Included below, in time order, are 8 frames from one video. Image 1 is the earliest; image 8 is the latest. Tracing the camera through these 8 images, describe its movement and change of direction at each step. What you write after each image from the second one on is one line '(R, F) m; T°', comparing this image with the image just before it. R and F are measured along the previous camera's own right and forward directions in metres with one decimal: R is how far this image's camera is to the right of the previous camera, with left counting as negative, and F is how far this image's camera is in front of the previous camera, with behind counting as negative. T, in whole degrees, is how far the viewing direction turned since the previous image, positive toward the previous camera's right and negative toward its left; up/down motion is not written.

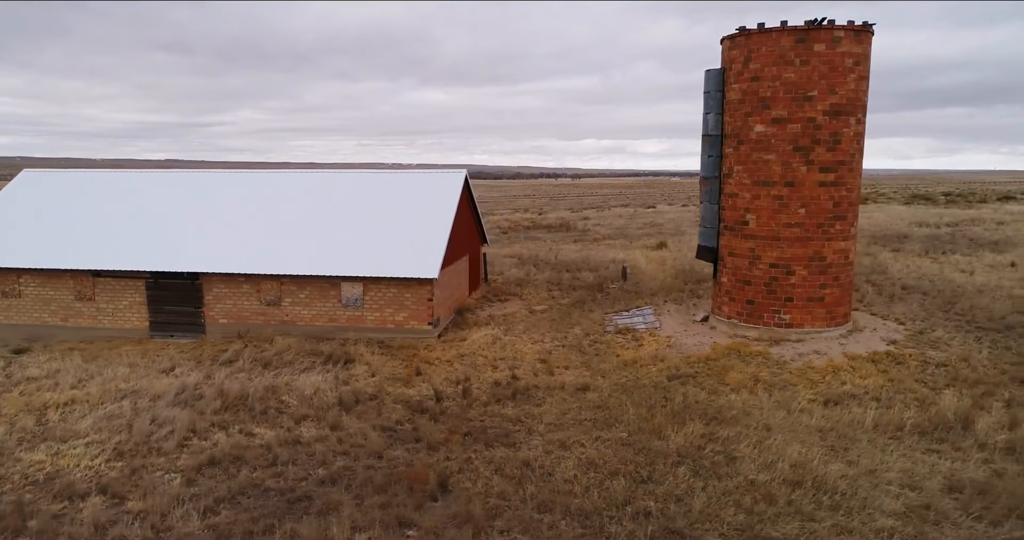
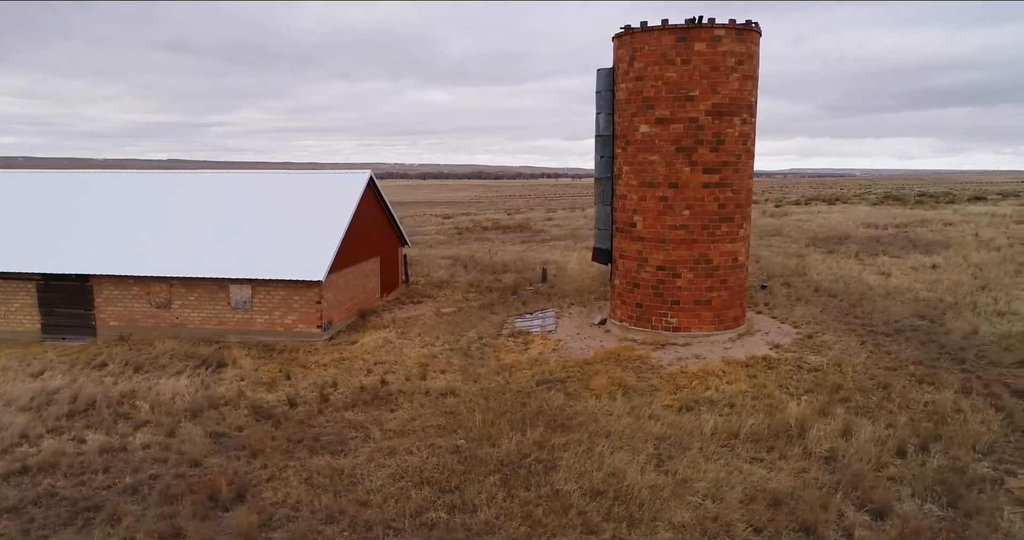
(+1.7, +0.2) m; 0°
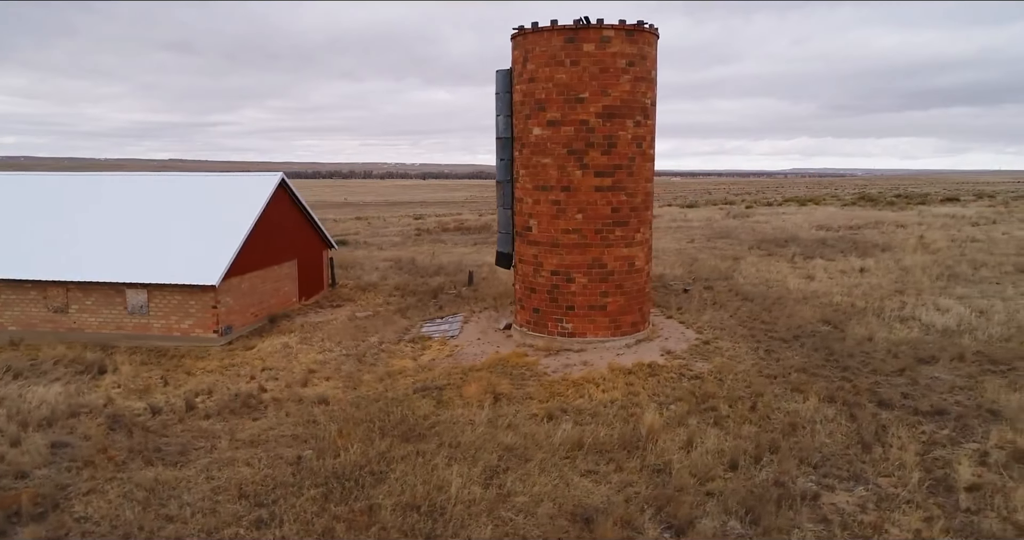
(+1.6, +0.2) m; 0°
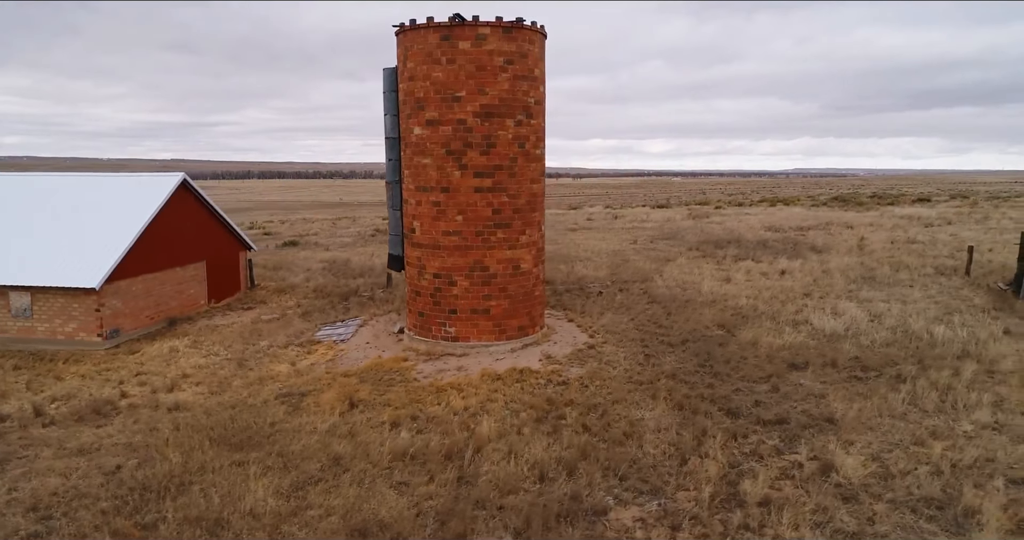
(+1.7, +0.2) m; 0°
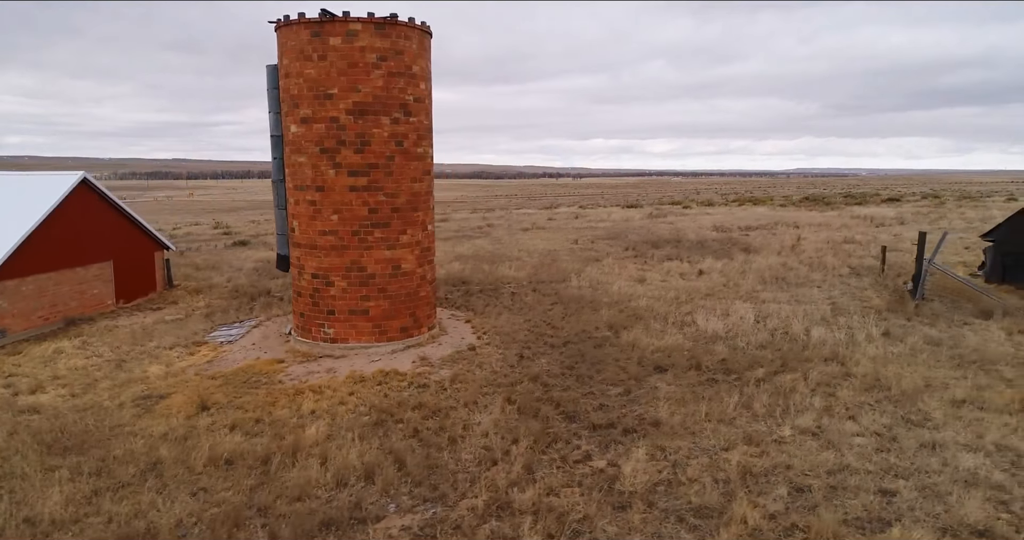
(+1.7, +0.2) m; 0°
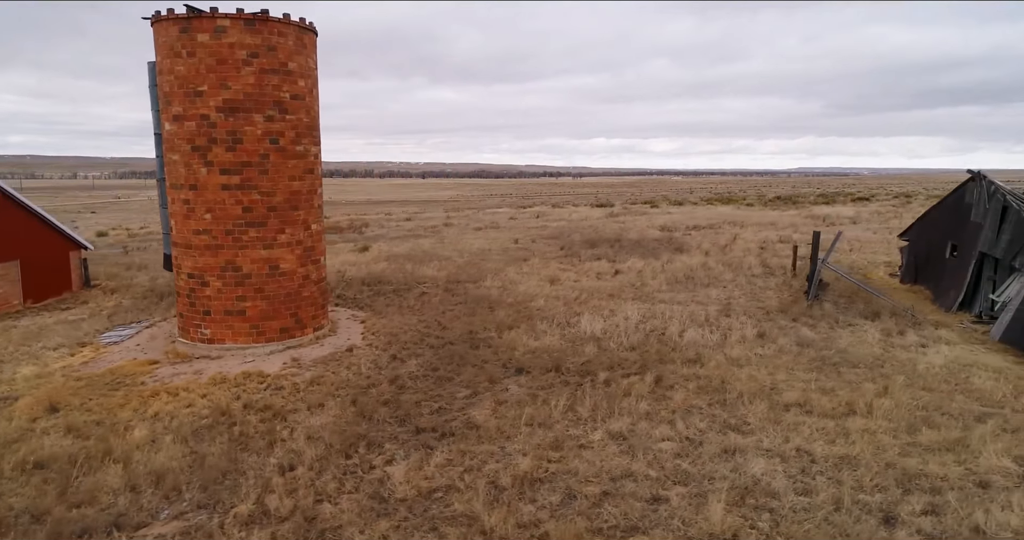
(+1.7, +0.2) m; 0°
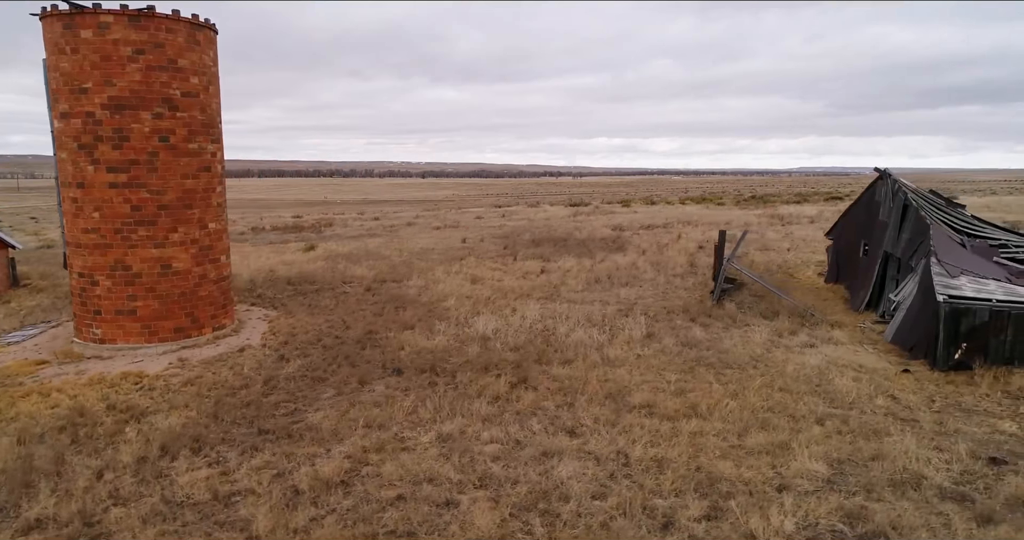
(+1.4, +0.1) m; 0°
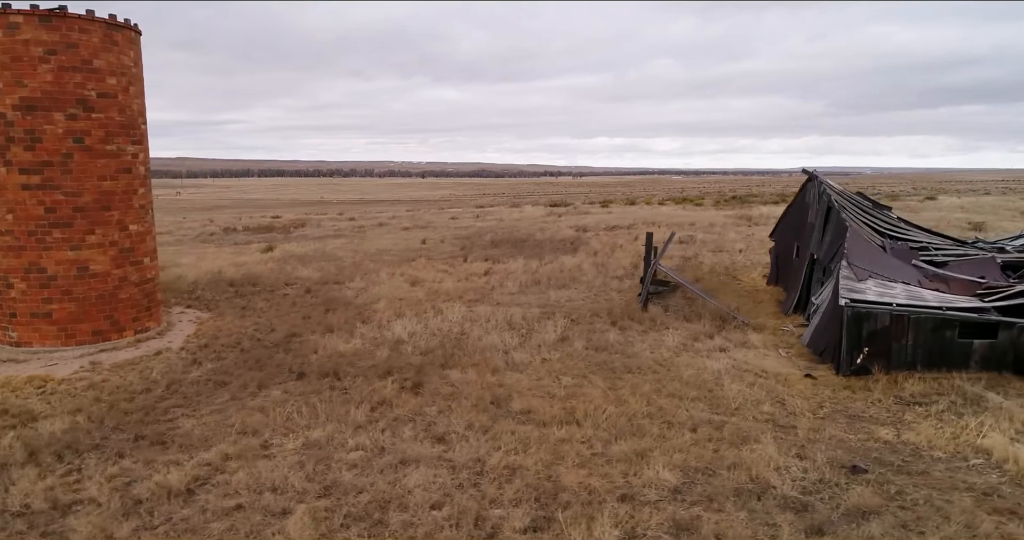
(+1.1, +0.1) m; 0°
